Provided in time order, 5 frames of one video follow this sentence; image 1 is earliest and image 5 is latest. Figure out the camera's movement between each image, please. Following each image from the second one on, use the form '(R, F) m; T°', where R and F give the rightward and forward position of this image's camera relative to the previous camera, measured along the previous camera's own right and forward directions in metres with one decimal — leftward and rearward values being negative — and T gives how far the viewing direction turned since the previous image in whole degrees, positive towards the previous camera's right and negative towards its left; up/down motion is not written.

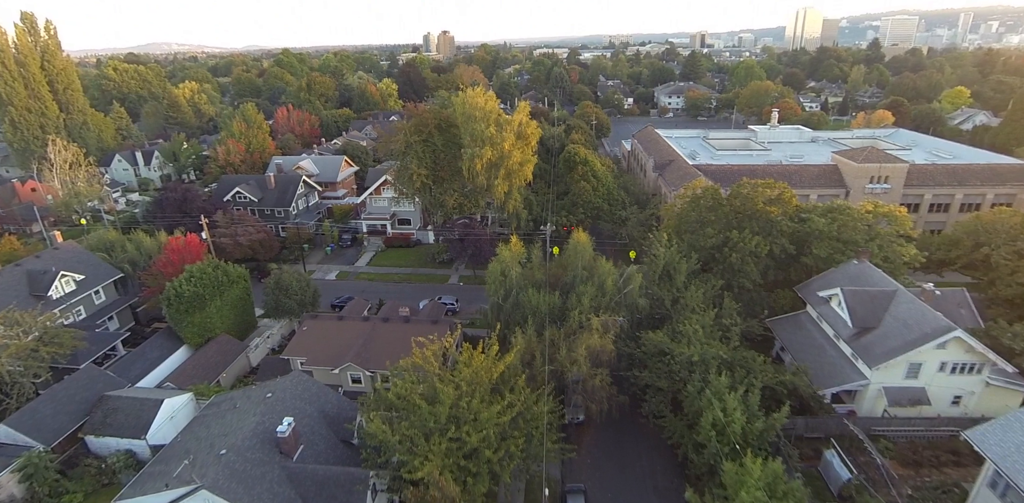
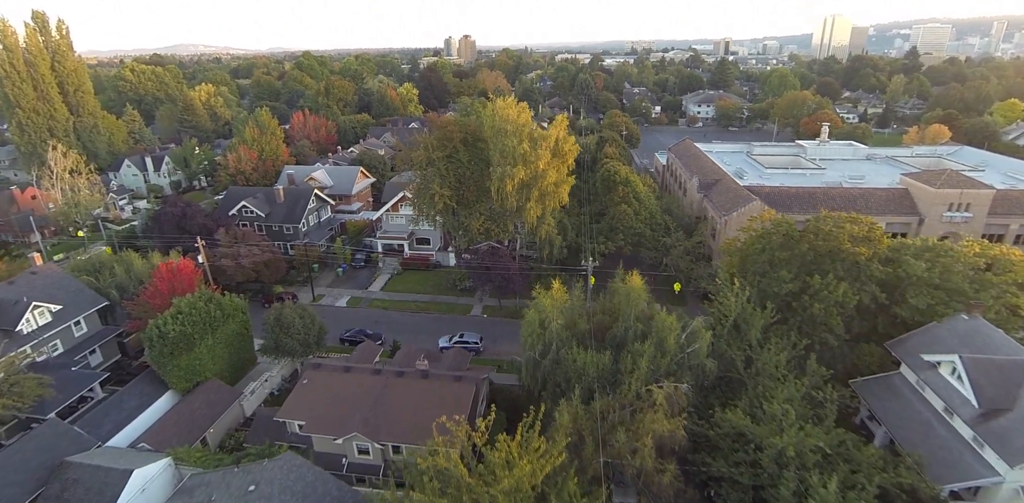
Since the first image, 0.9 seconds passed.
(-1.1, +4.3) m; -2°
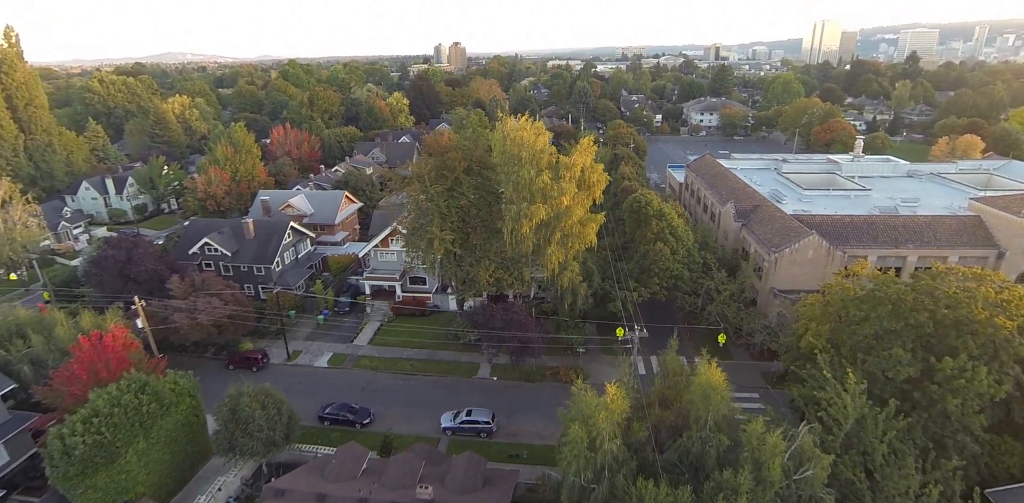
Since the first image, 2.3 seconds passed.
(-1.3, +6.2) m; +1°
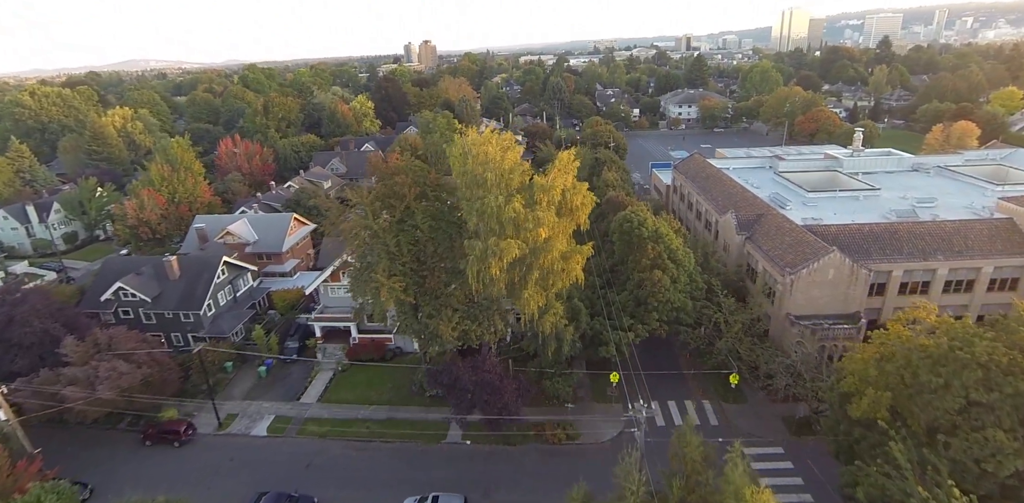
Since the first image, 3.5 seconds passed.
(+0.6, +5.2) m; +2°
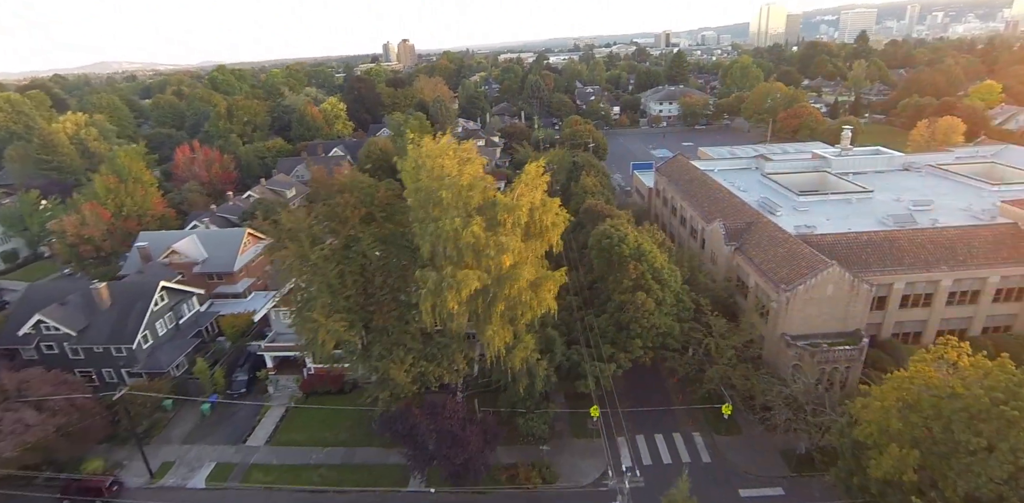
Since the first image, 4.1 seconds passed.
(+0.9, +2.9) m; +2°
